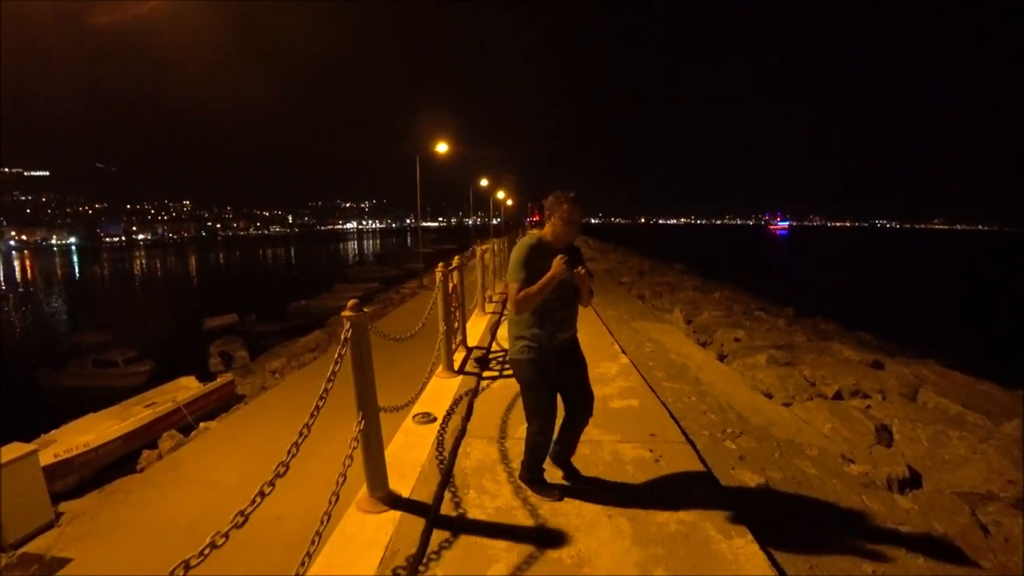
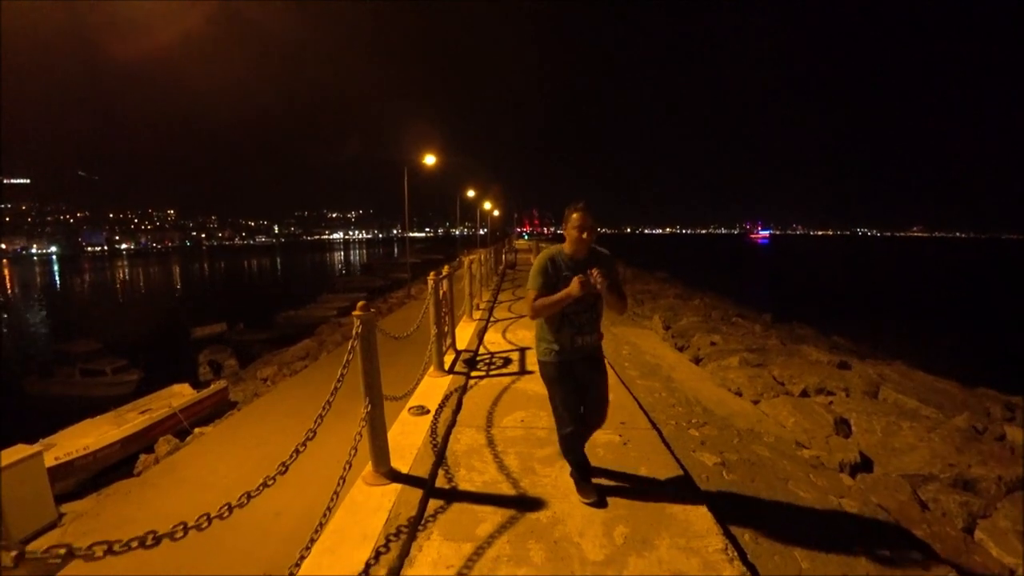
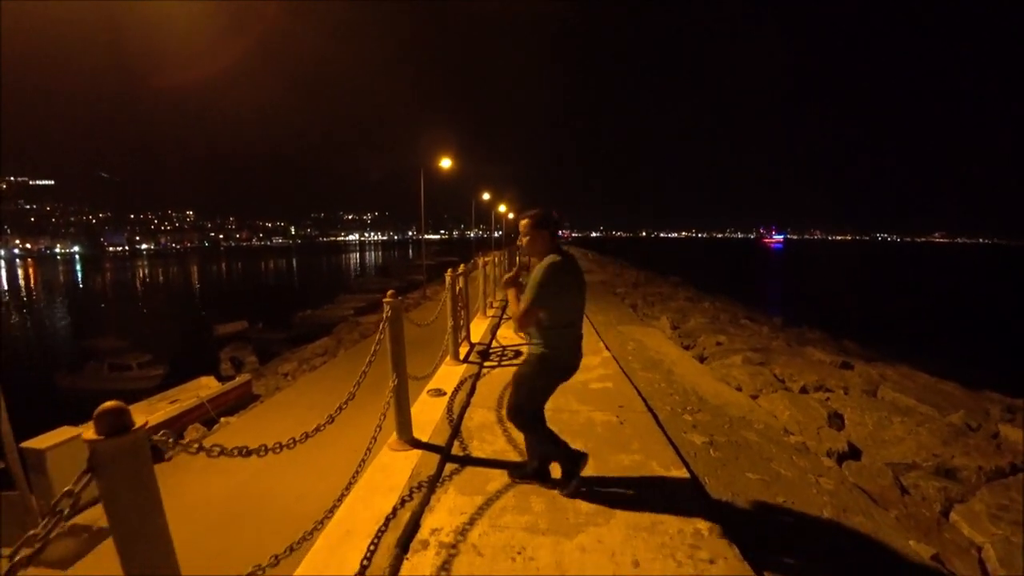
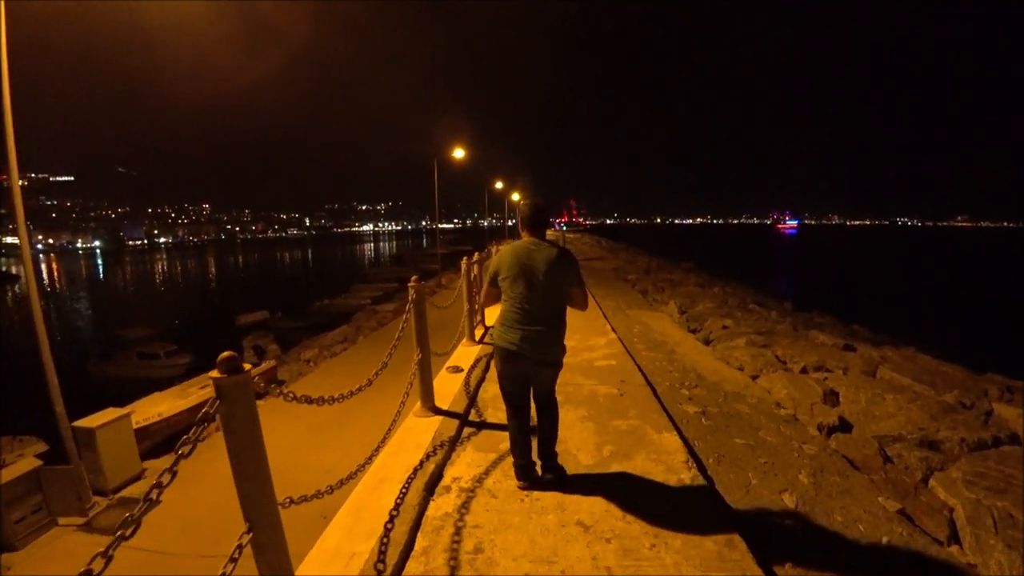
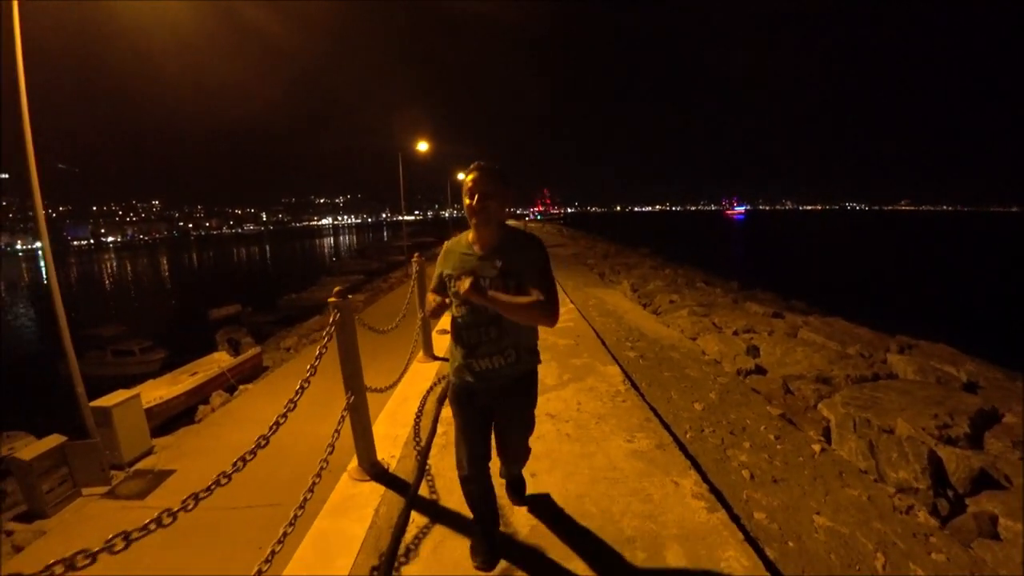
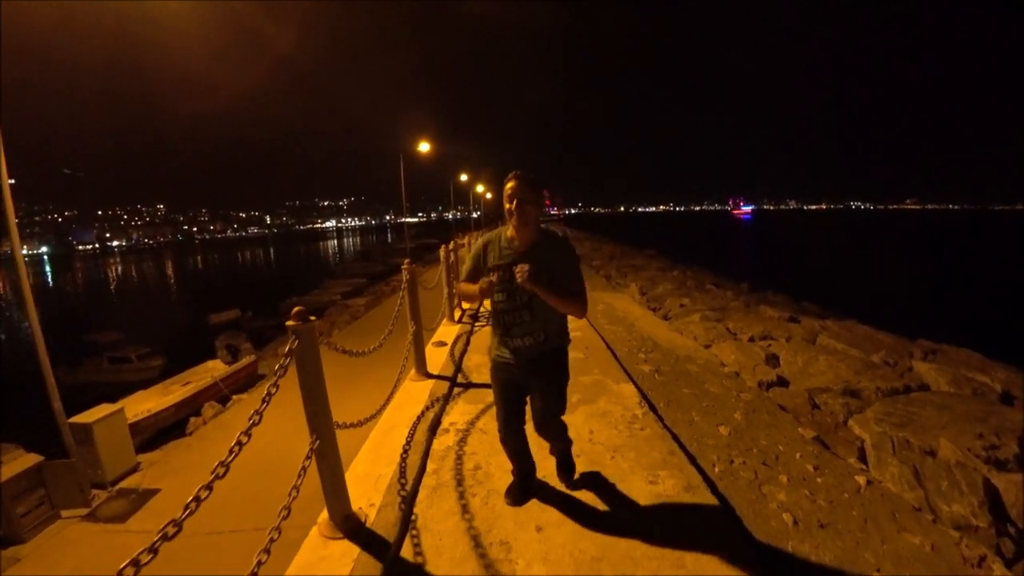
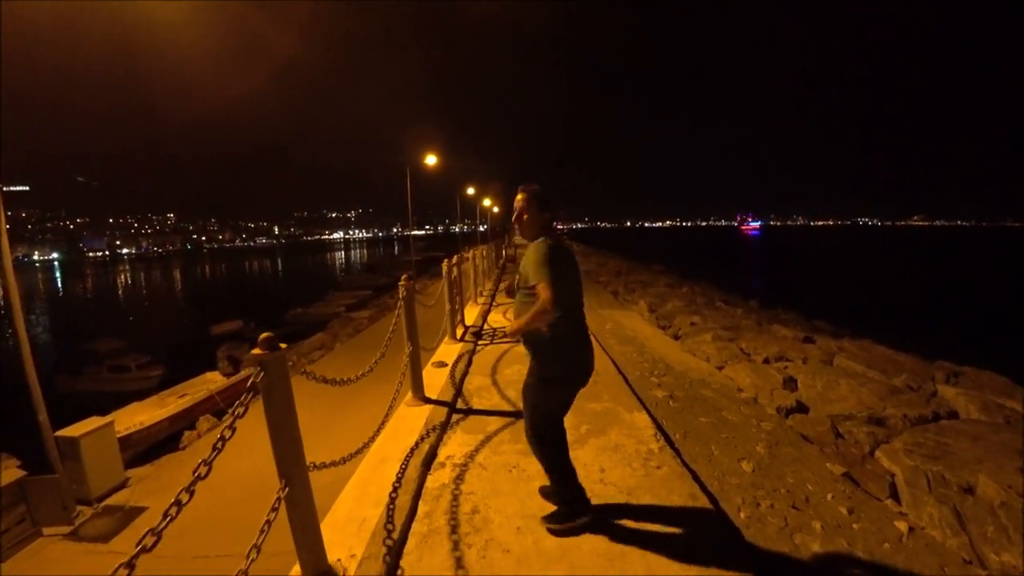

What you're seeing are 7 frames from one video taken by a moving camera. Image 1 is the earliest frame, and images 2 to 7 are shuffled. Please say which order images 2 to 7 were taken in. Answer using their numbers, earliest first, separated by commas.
2, 3, 4, 7, 6, 5
